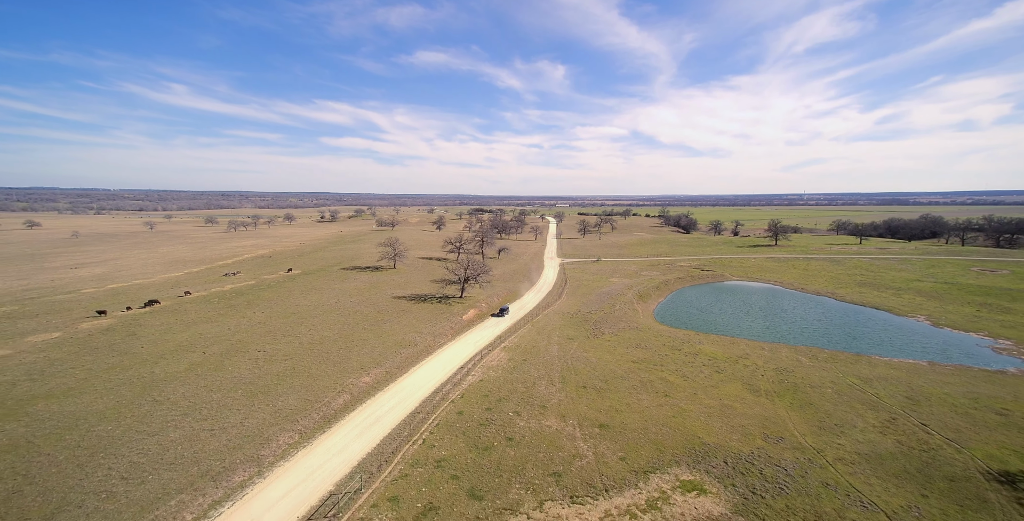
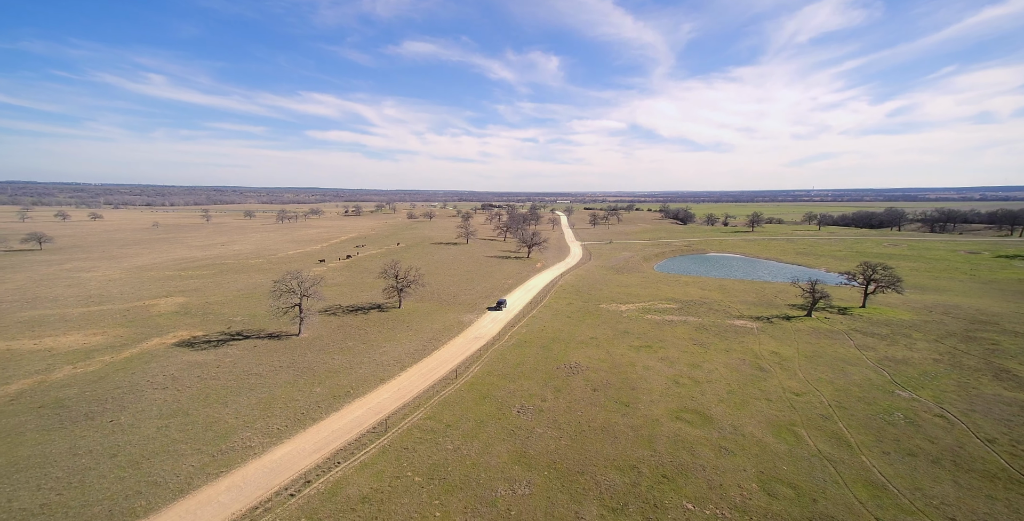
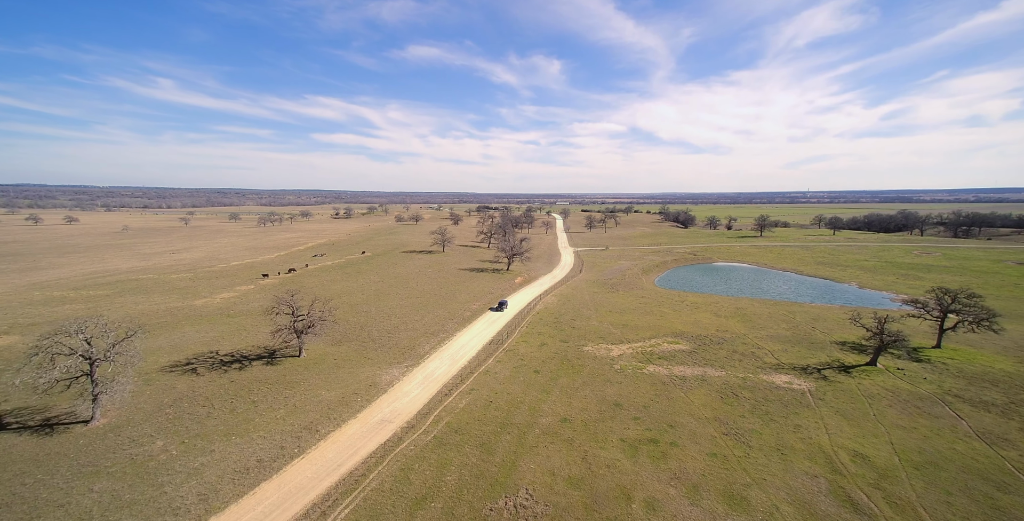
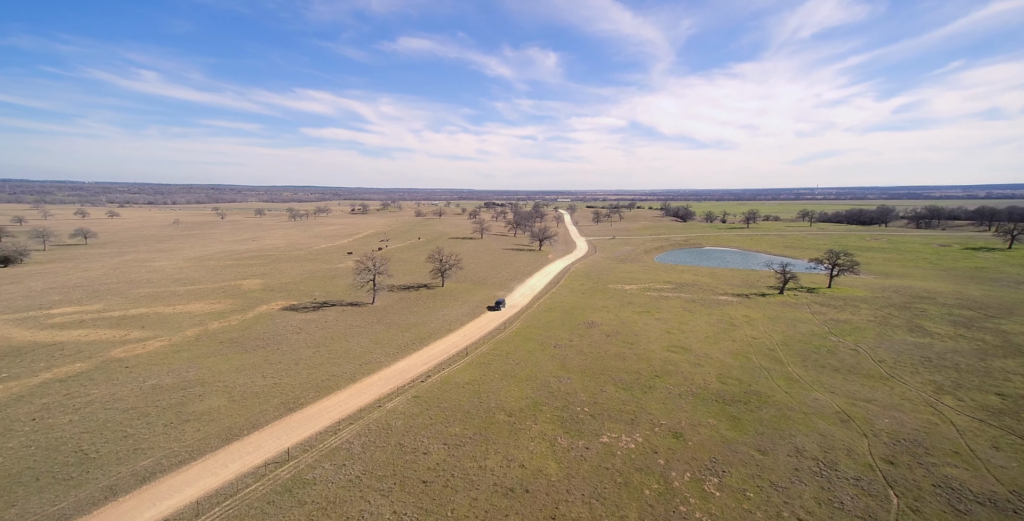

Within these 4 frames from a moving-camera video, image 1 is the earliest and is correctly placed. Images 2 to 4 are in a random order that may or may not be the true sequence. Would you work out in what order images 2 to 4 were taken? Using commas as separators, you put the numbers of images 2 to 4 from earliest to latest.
3, 2, 4
